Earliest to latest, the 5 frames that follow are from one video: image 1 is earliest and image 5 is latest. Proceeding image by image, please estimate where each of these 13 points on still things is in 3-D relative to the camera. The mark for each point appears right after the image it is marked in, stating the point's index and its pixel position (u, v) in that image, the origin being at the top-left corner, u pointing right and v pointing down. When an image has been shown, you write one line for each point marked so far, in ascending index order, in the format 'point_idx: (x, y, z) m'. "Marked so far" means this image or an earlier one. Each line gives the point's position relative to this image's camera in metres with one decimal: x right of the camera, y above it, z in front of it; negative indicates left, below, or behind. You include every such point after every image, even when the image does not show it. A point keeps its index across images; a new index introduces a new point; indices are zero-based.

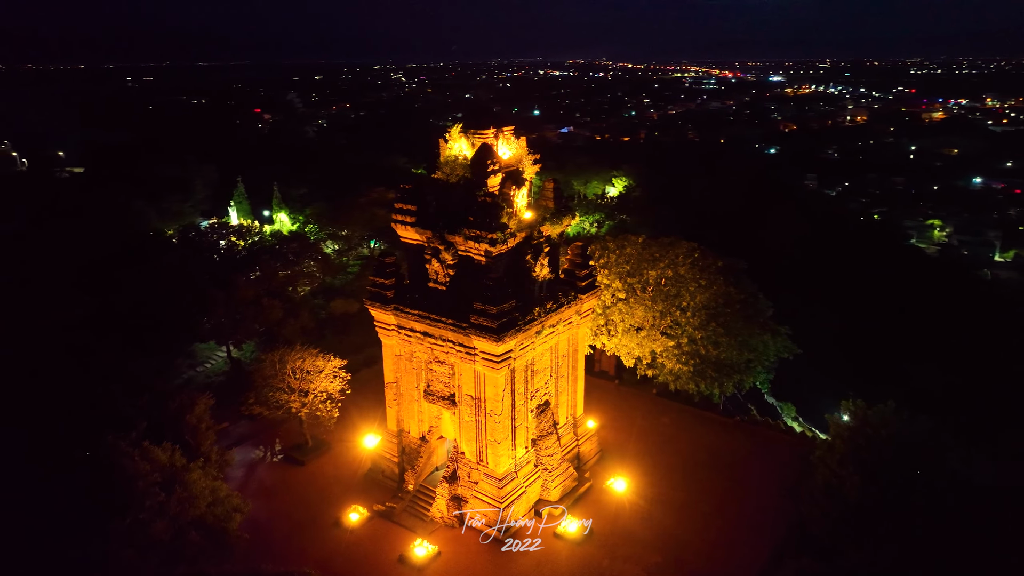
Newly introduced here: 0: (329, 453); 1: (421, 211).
0: (-4.6, -4.1, +17.7) m
1: (-1.8, +1.6, +14.4) m
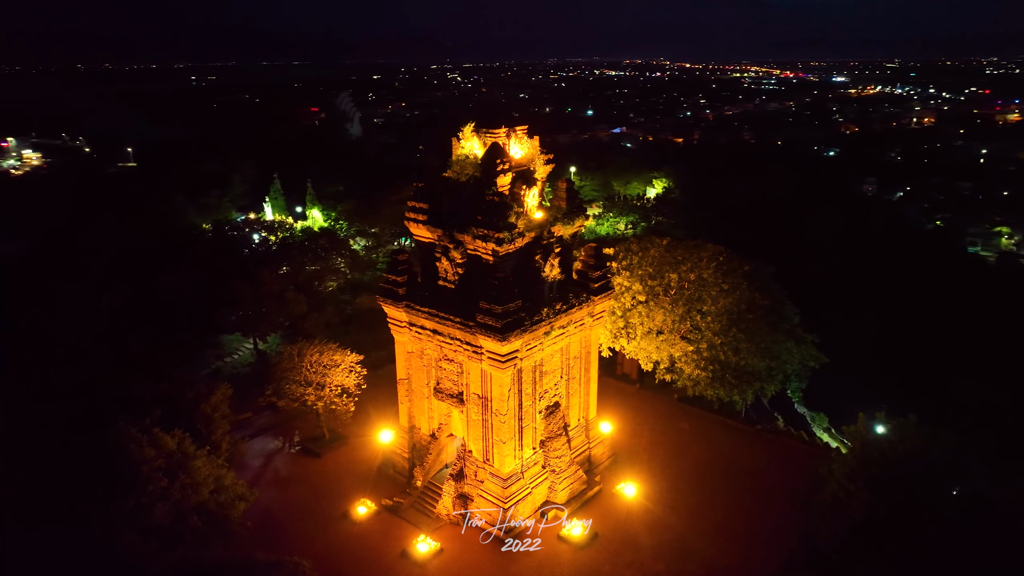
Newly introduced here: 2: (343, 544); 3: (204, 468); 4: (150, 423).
0: (-4.3, -4.0, +18.0) m
1: (-1.6, +1.6, +14.5) m
2: (-3.5, -5.3, +14.6) m
3: (-5.3, -3.1, +12.2) m
4: (-6.3, -2.4, +12.3) m
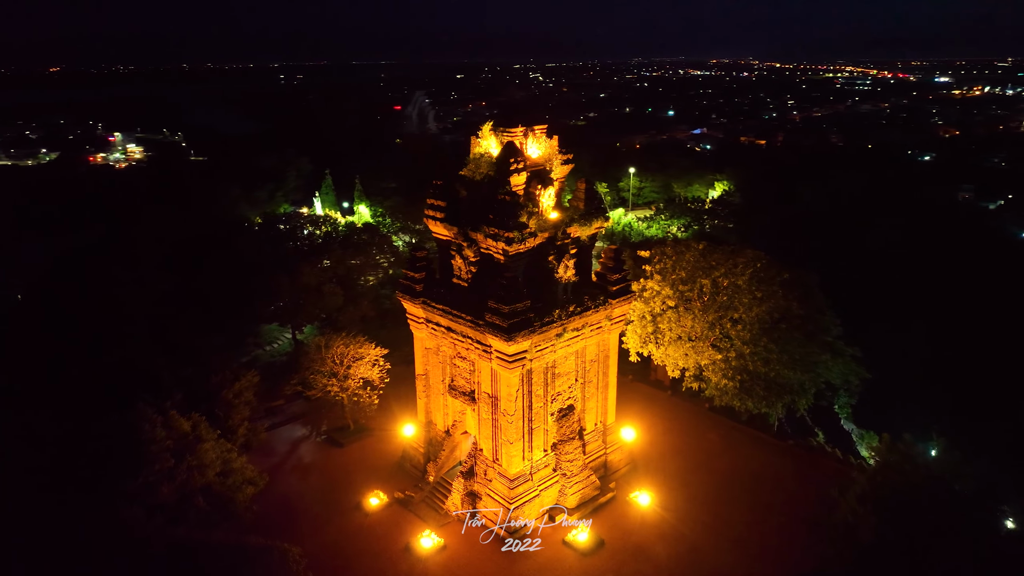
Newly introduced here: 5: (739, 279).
0: (-3.7, -3.9, +18.3) m
1: (-1.3, +1.7, +14.6) m
2: (-3.4, -5.1, +14.8) m
3: (-5.4, -2.9, +12.7) m
4: (-6.3, -2.1, +12.9) m
5: (+5.7, +0.2, +17.8) m
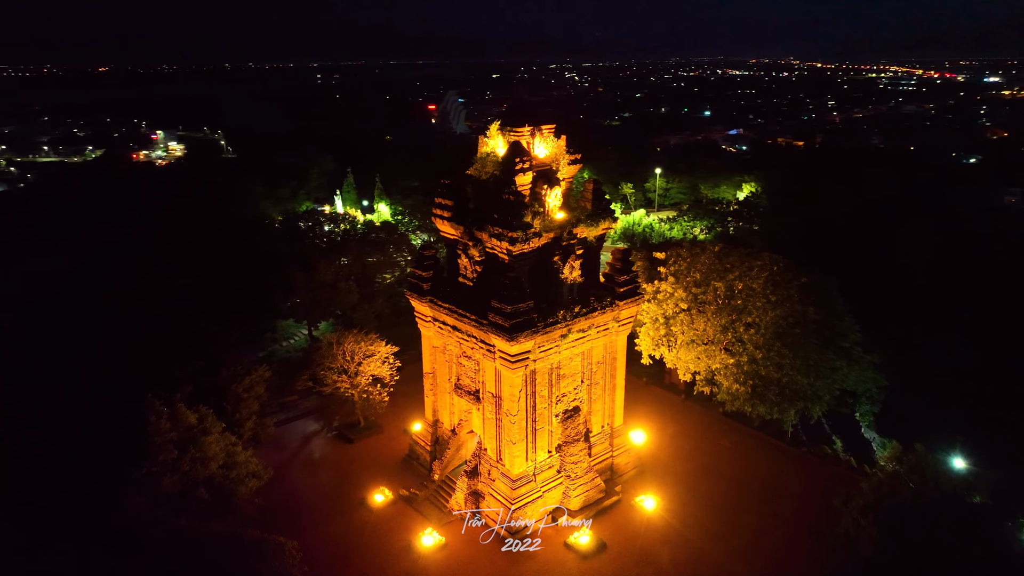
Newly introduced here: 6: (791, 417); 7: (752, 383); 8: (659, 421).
0: (-3.5, -3.8, +18.5) m
1: (-1.2, +1.7, +14.6) m
2: (-3.3, -5.1, +15.0) m
3: (-5.4, -2.8, +12.9) m
4: (-6.3, -2.0, +13.2) m
5: (+6.0, +0.1, +17.5) m
6: (+6.7, -3.1, +17.1) m
7: (+5.8, -2.3, +17.0) m
8: (+3.9, -3.6, +19.0) m
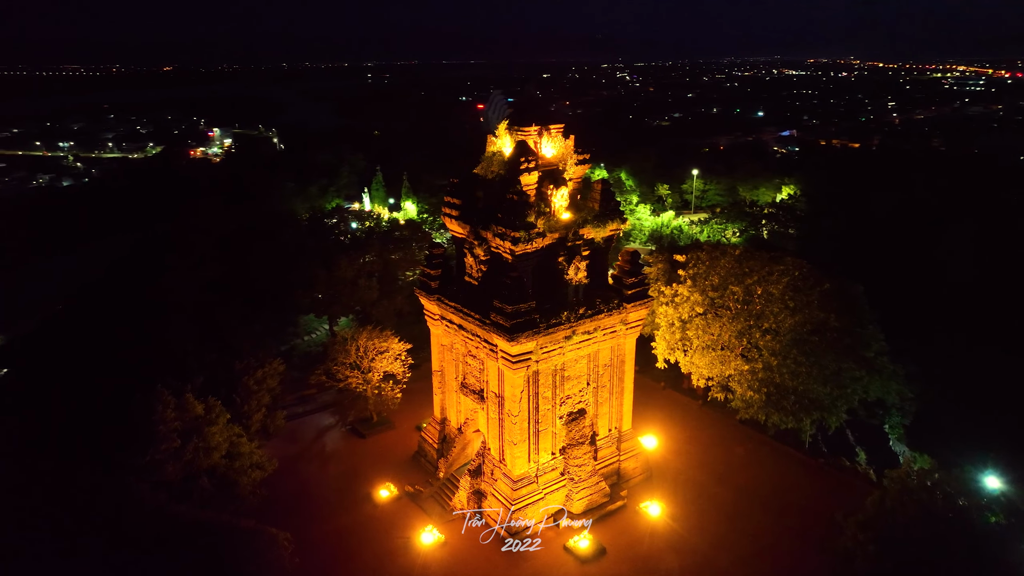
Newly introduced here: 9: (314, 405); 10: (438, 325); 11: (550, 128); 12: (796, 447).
0: (-3.2, -3.8, +18.6) m
1: (-1.0, +1.7, +14.6) m
2: (-3.3, -5.0, +15.1) m
3: (-5.5, -2.7, +13.2) m
4: (-6.3, -1.9, +13.5) m
5: (+6.3, 0.0, +17.1) m
6: (+6.9, -3.3, +16.6) m
7: (+6.0, -2.4, +16.5) m
8: (+4.3, -3.7, +18.7) m
9: (-5.6, -3.3, +19.8) m
10: (-1.7, -0.8, +15.9) m
11: (+0.8, +3.2, +14.2) m
12: (+7.1, -4.0, +17.7) m
